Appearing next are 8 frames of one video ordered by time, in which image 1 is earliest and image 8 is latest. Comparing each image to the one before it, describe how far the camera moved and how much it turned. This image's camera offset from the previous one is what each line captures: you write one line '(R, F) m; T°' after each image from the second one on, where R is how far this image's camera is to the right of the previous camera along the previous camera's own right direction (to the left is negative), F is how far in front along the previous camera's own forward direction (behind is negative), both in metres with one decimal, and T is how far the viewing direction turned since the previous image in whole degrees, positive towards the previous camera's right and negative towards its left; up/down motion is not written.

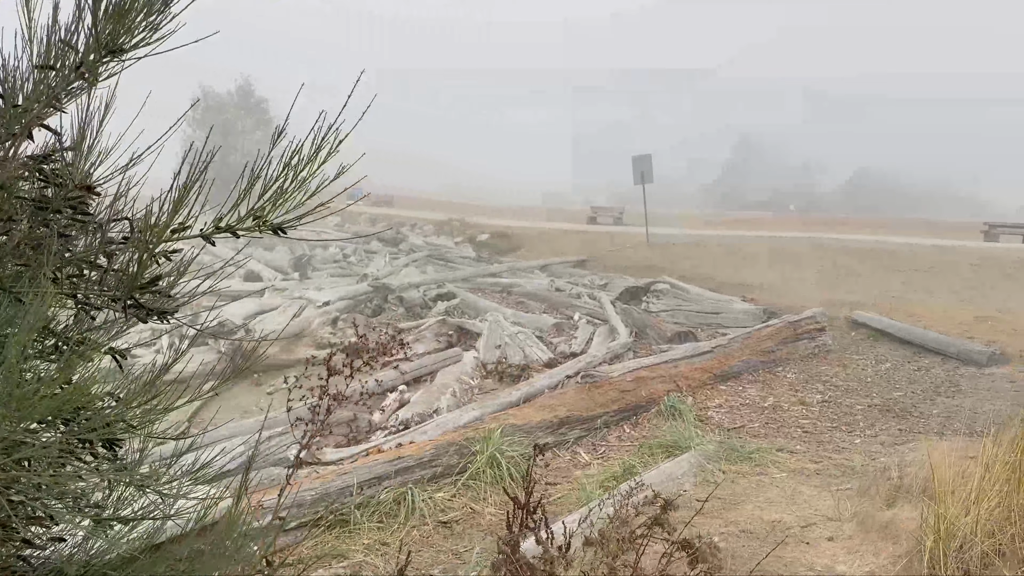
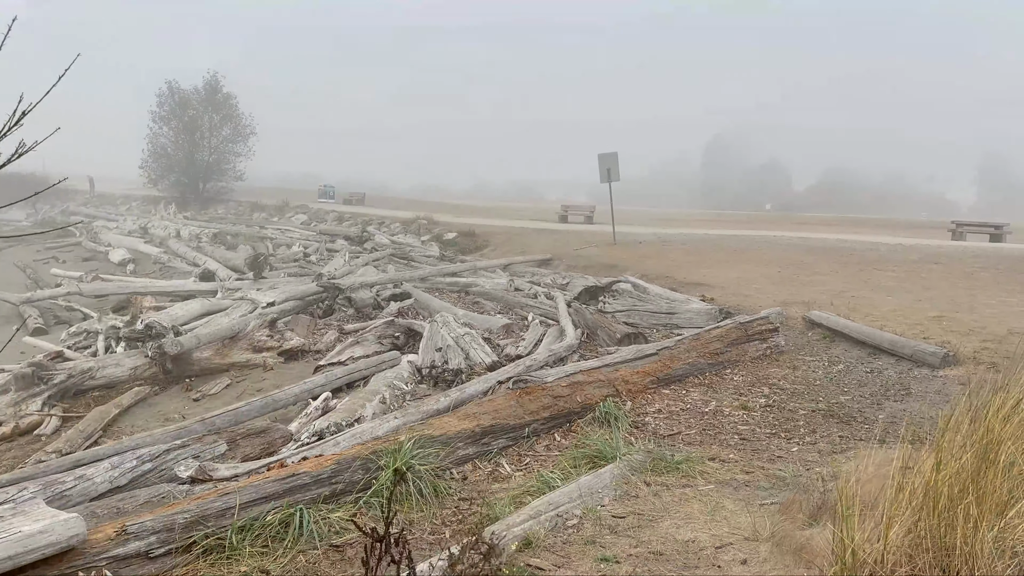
(+0.4, +0.3) m; +1°
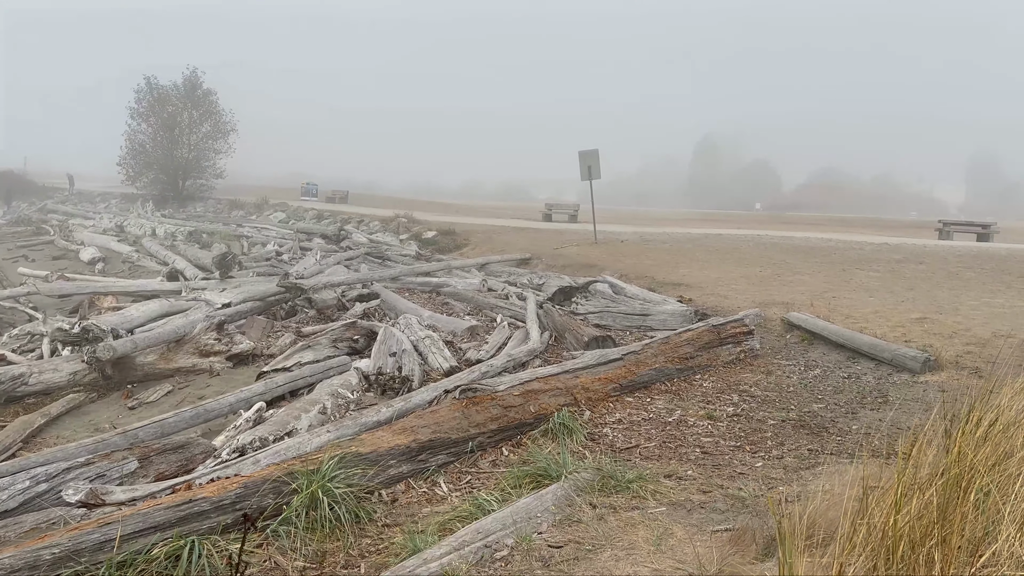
(+0.3, +0.4) m; +1°
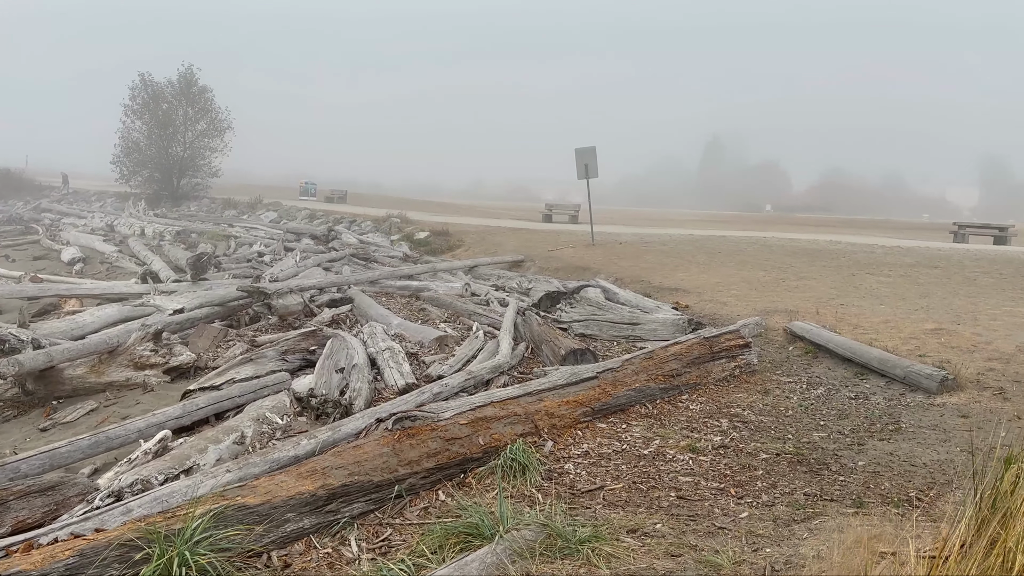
(+0.4, +0.8) m; -1°
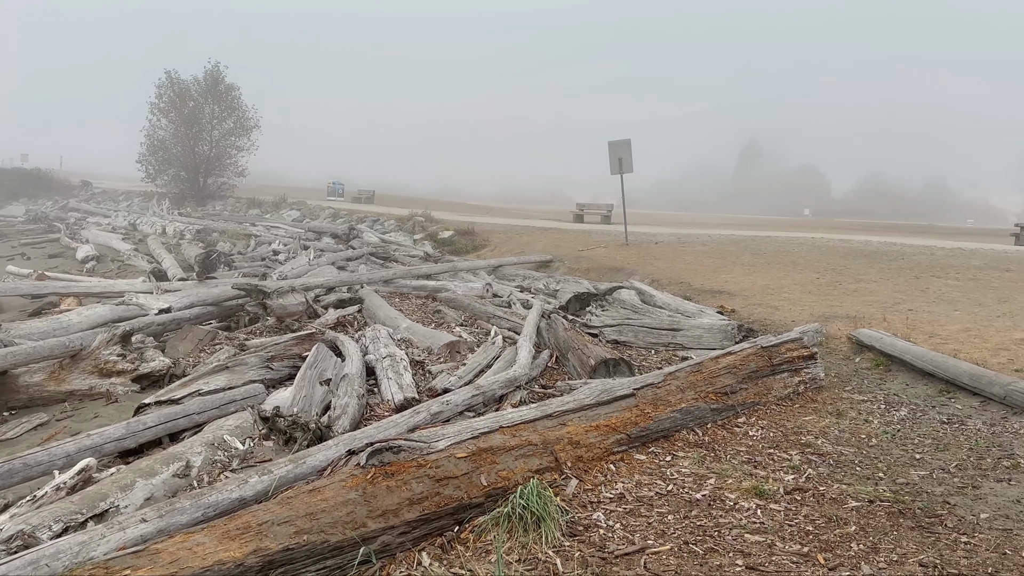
(+0.1, +1.0) m; -2°
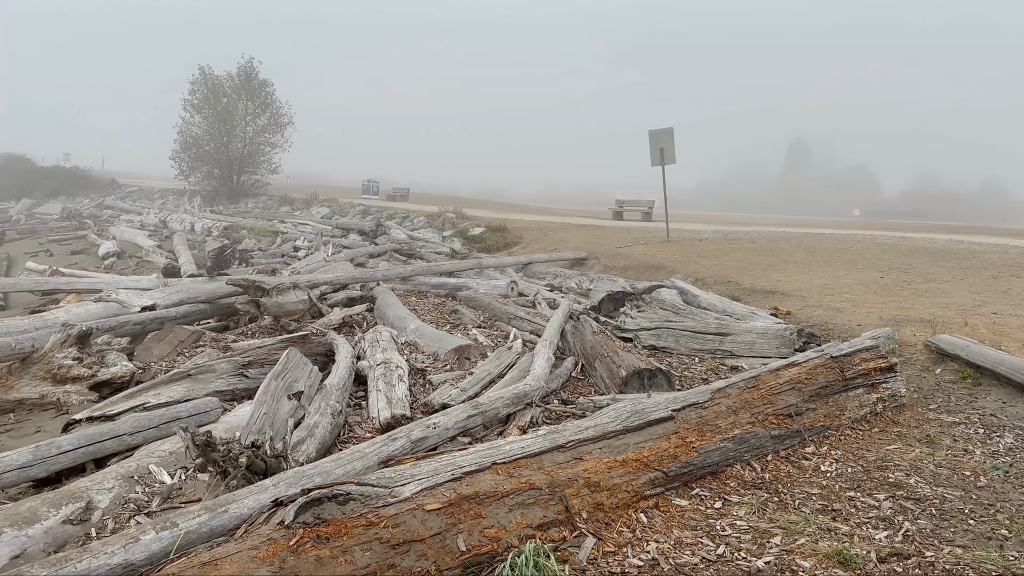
(+0.2, +1.0) m; -3°
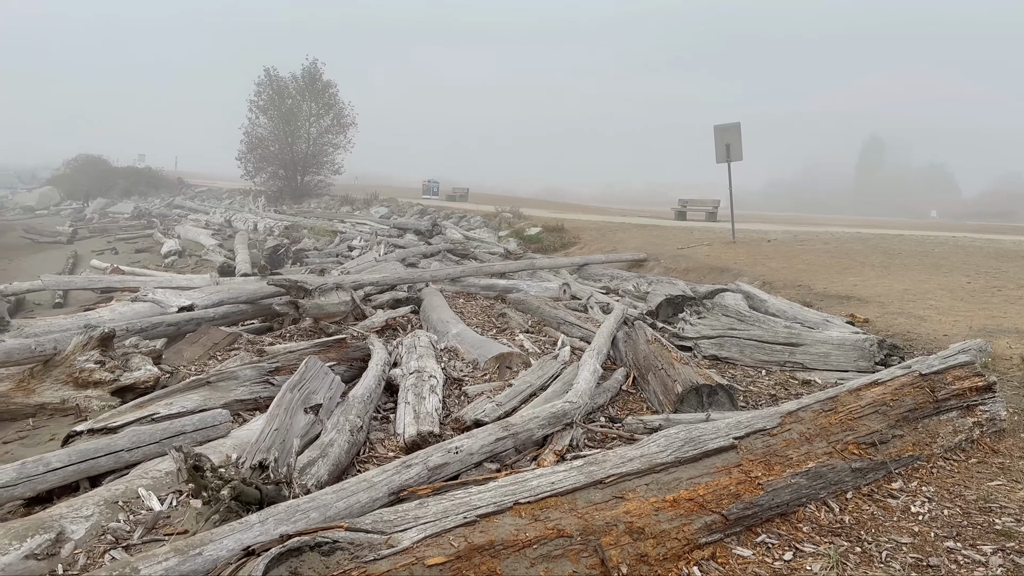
(+0.1, +0.5) m; -5°
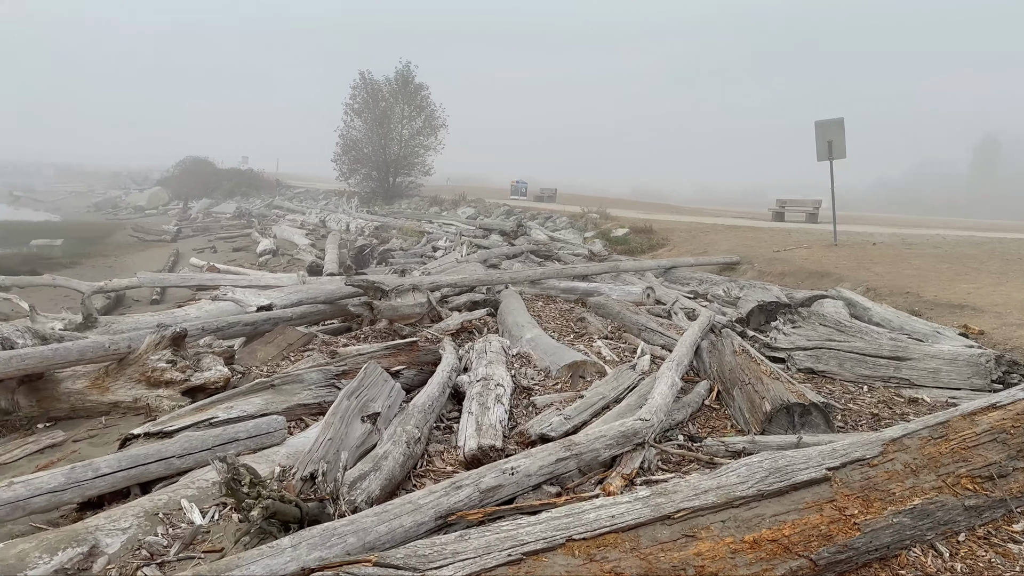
(+0.1, +0.3) m; -7°
